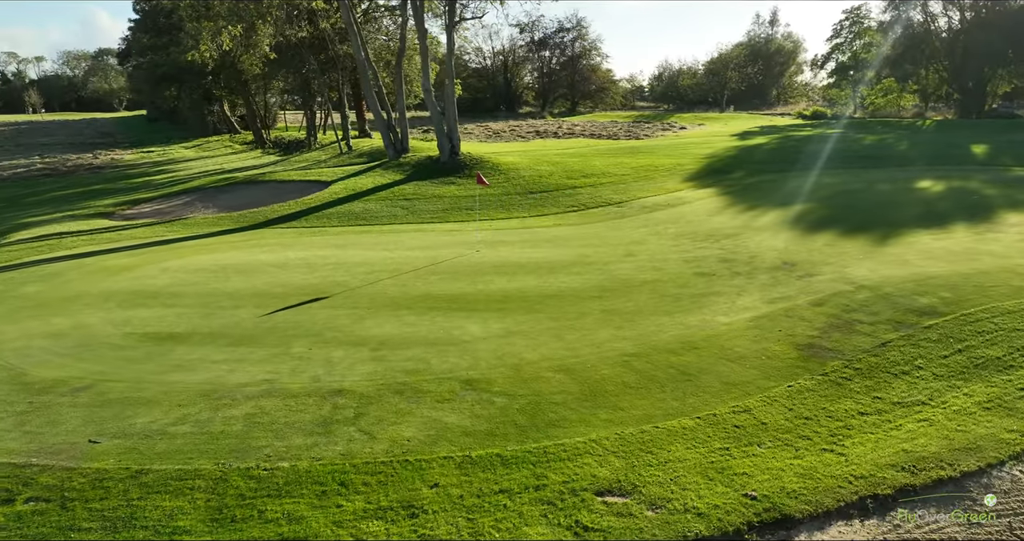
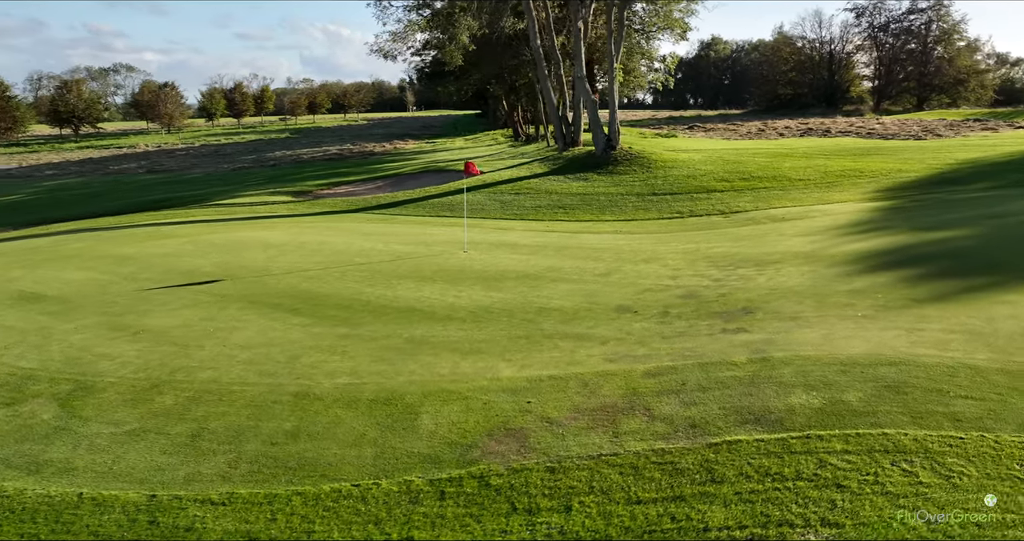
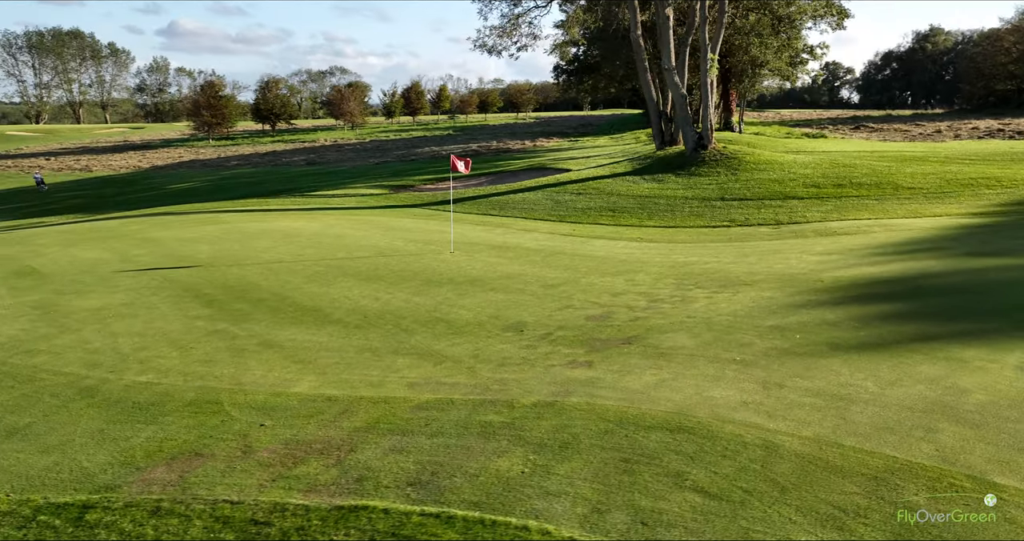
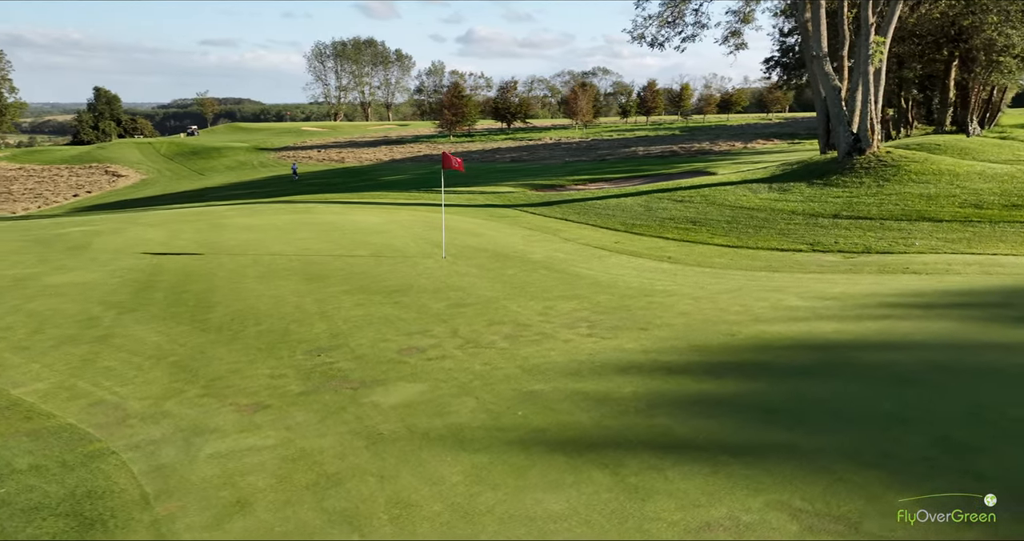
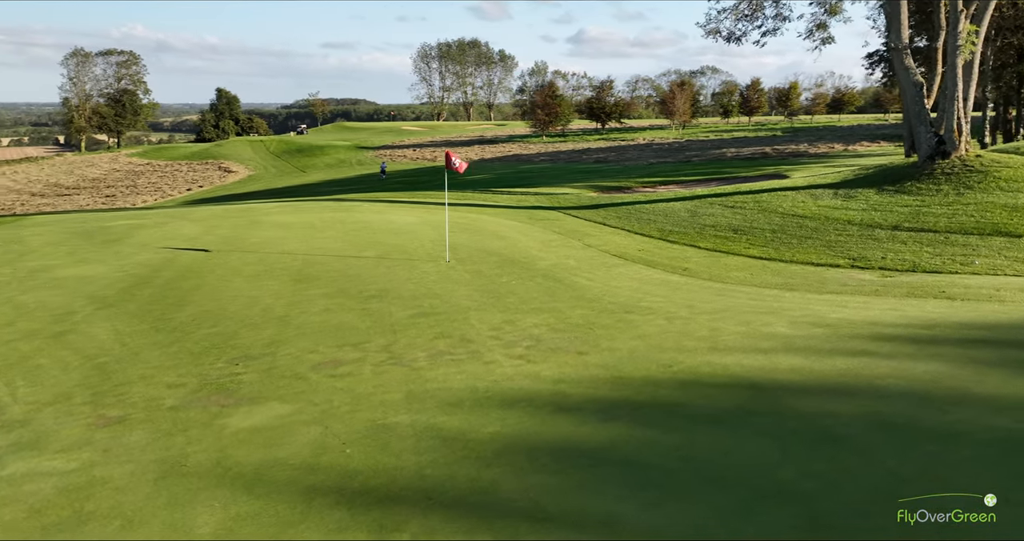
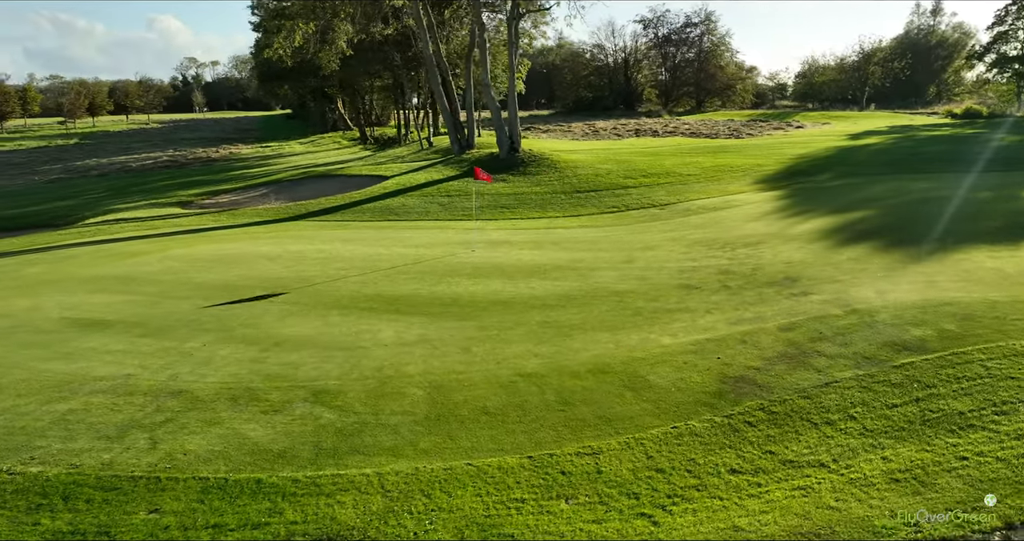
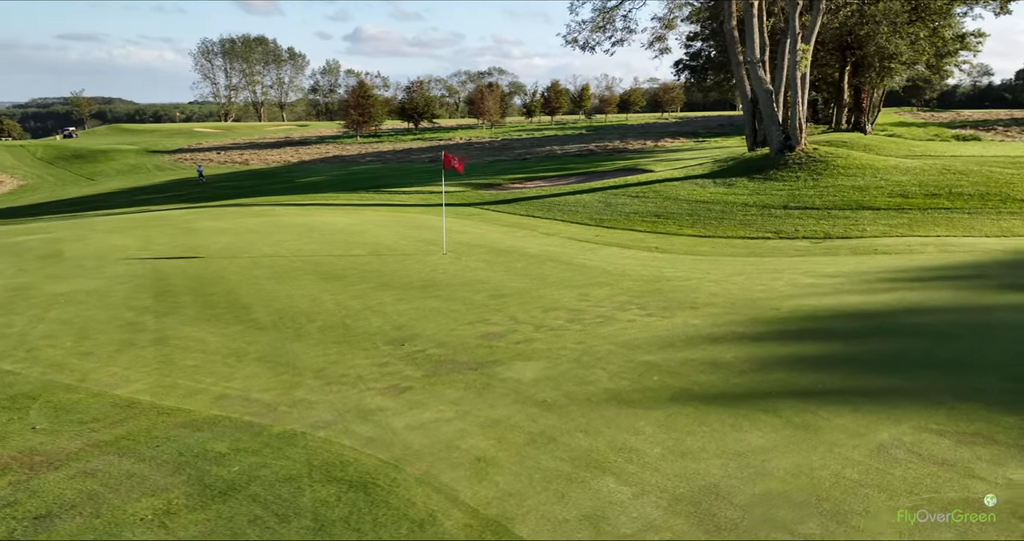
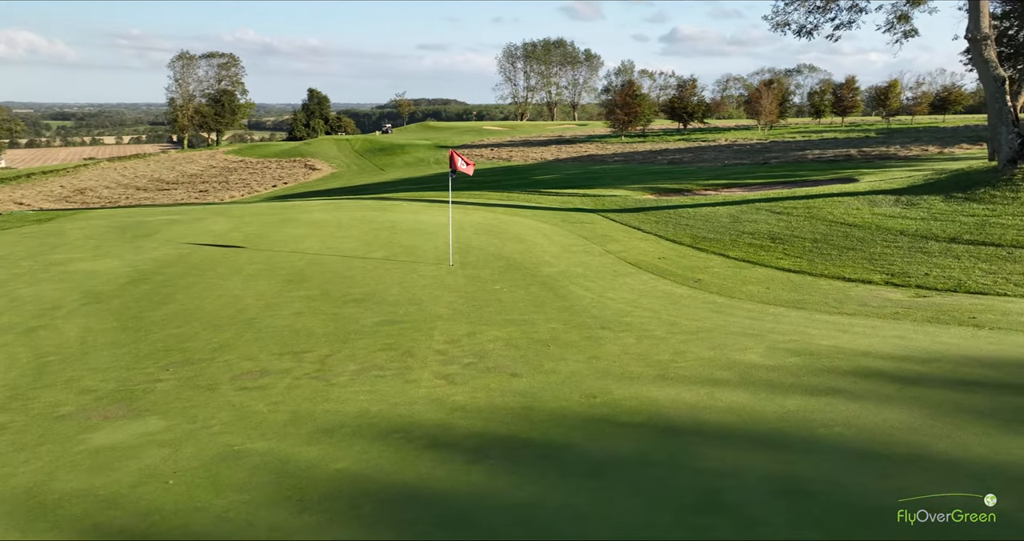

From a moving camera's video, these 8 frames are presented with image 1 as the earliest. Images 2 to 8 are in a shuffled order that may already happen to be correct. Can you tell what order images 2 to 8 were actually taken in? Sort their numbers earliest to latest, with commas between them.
6, 2, 3, 7, 4, 5, 8
